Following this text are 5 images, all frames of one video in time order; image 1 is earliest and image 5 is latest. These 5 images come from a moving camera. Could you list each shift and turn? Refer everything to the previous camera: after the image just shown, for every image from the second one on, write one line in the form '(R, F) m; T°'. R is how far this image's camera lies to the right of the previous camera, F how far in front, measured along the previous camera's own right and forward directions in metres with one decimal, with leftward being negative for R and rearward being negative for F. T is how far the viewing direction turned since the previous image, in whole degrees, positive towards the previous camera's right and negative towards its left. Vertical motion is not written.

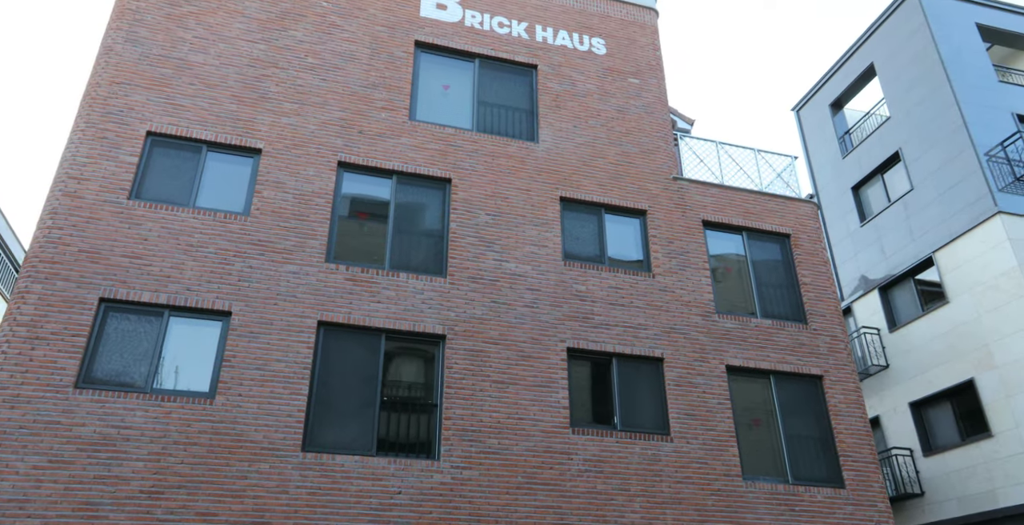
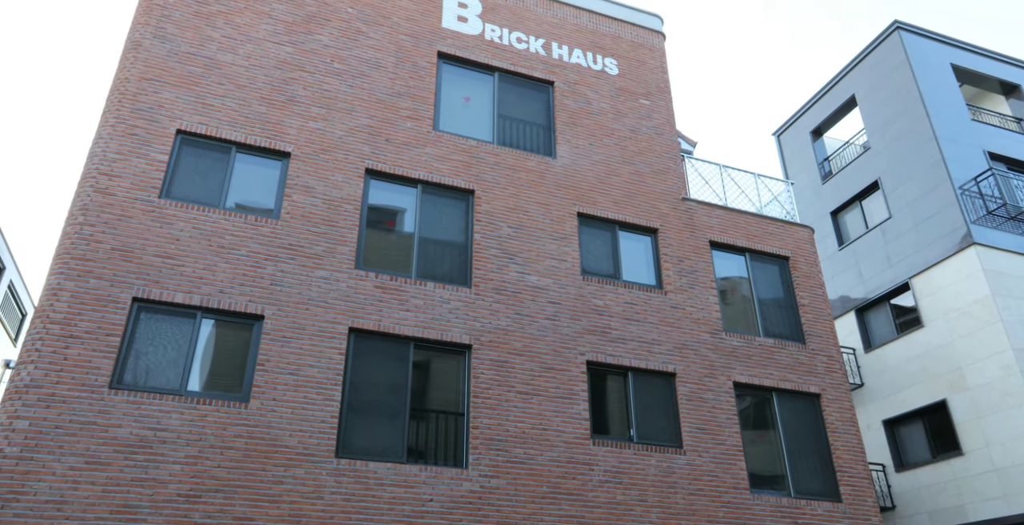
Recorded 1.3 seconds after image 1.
(-1.5, -0.2) m; +4°
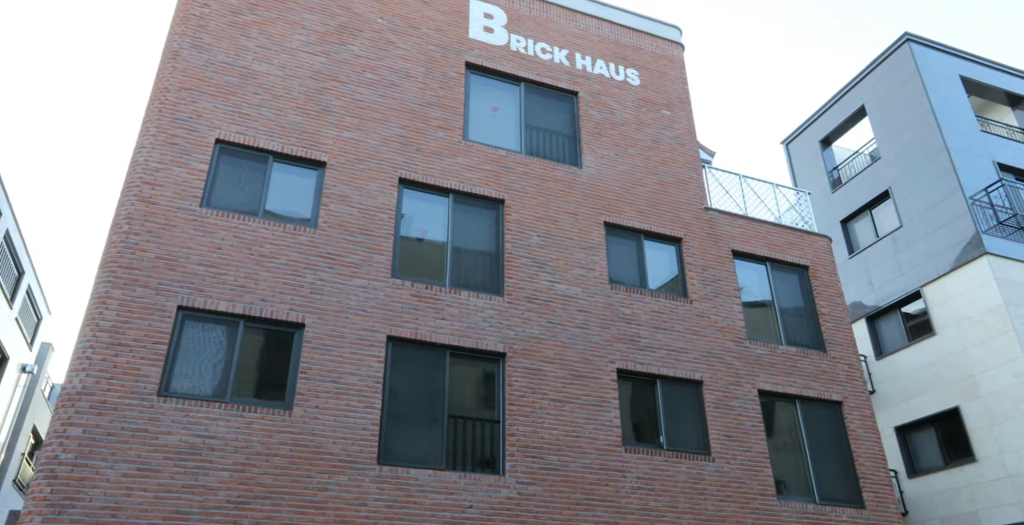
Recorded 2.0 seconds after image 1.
(-0.7, -0.2) m; +1°
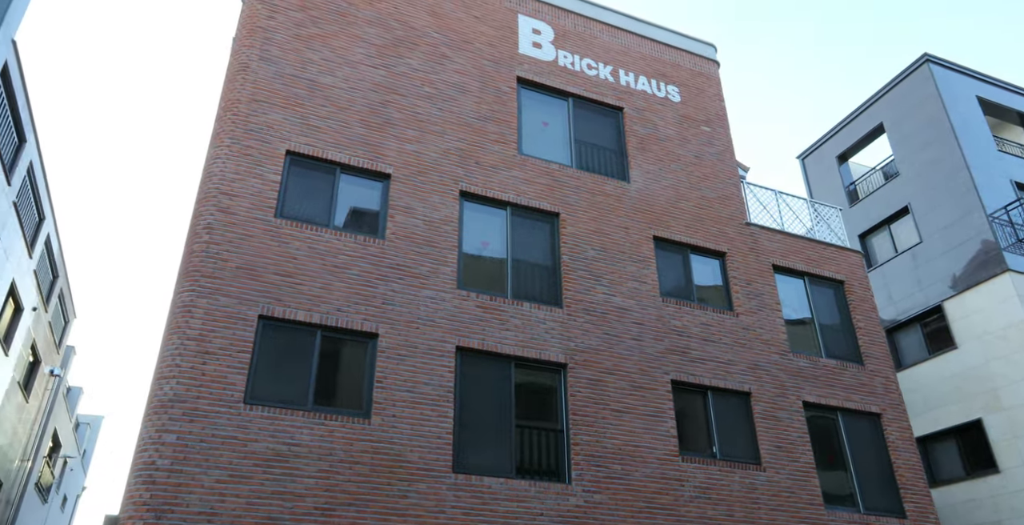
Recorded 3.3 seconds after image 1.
(-1.4, -0.3) m; +1°
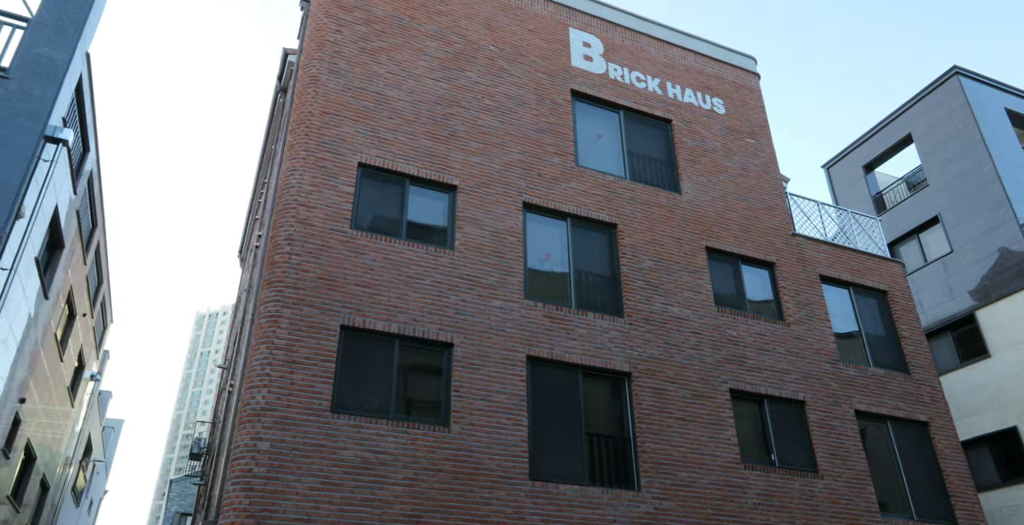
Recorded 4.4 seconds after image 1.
(-1.3, -0.3) m; 0°
